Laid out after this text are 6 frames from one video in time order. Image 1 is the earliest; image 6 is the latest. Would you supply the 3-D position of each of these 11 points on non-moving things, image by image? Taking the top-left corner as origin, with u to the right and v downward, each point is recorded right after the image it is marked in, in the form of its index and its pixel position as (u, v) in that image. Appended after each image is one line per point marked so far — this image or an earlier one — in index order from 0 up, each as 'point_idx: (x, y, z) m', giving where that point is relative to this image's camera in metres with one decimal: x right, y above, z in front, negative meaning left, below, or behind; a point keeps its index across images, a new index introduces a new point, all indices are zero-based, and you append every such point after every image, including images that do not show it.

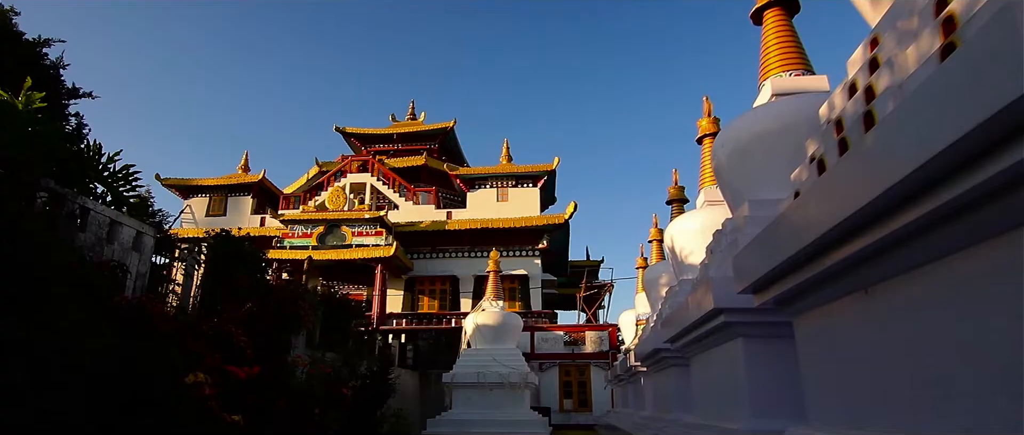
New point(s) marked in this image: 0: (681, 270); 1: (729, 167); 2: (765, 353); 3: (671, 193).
0: (+1.6, -0.5, +5.4) m
1: (+1.3, +0.3, +3.7) m
2: (+1.2, -0.6, +2.8) m
3: (+2.1, +0.3, +7.6) m
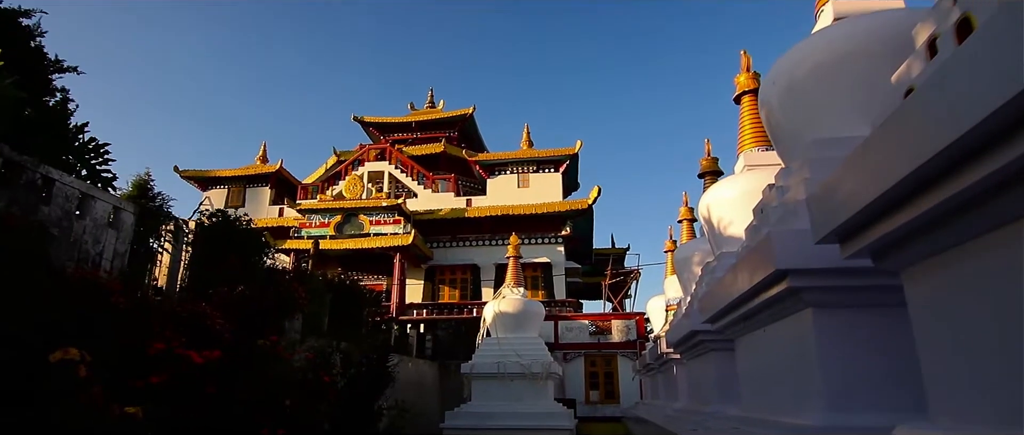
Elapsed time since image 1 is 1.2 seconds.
0: (+1.7, -0.2, +4.8) m
1: (+1.4, +0.6, +3.0) m
2: (+1.2, -0.4, +2.2) m
3: (+2.3, +0.6, +7.0) m
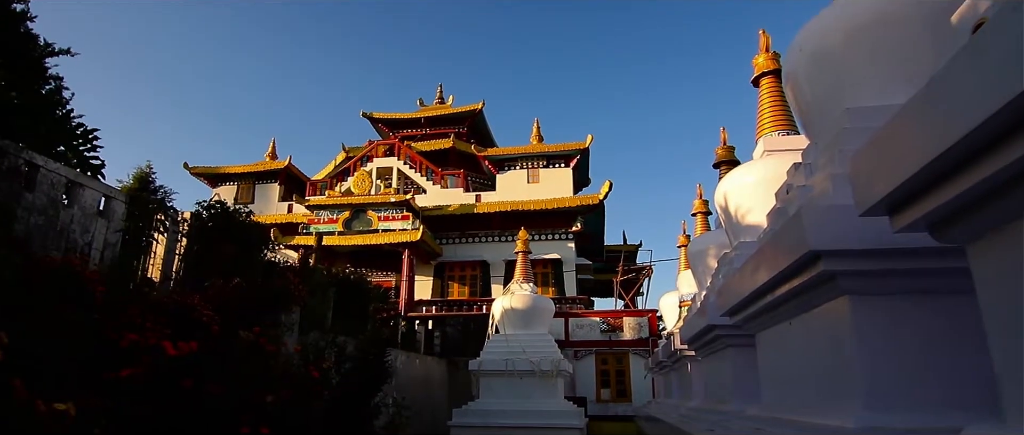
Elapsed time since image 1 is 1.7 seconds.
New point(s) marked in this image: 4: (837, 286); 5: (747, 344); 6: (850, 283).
0: (+1.7, -0.1, +4.5) m
1: (+1.4, +0.6, +2.8) m
2: (+1.2, -0.3, +1.9) m
3: (+2.3, +0.7, +6.7) m
4: (+1.1, -0.2, +2.0) m
5: (+1.4, -0.8, +3.6) m
6: (+1.1, -0.2, +2.0) m
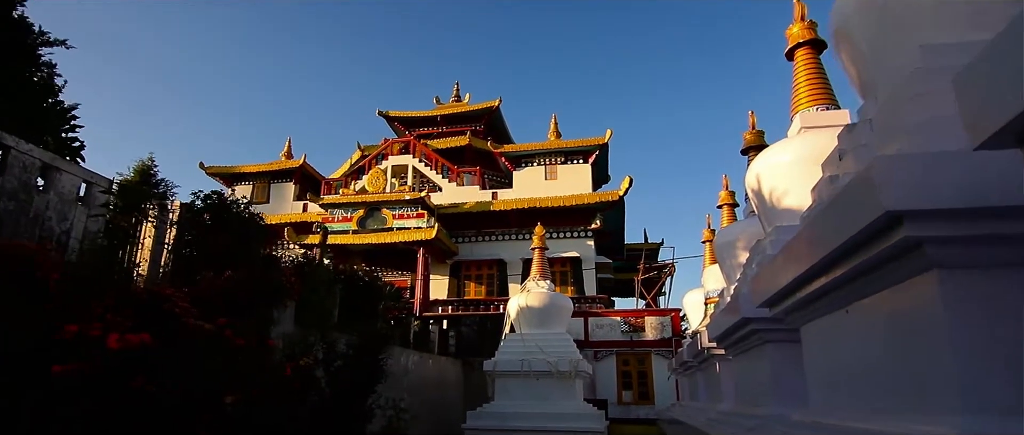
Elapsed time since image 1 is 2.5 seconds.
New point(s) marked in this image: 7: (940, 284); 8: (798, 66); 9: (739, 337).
0: (+1.8, 0.0, +4.1) m
1: (+1.4, +0.8, +2.4) m
2: (+1.2, -0.2, +1.5) m
3: (+2.5, +0.8, +6.2) m
4: (+1.1, -0.1, +1.6) m
5: (+1.5, -0.6, +3.2) m
6: (+1.1, -0.1, +1.6) m
7: (+1.1, -0.2, +1.6) m
8: (+2.2, +1.1, +4.5) m
9: (+1.5, -0.8, +3.8) m
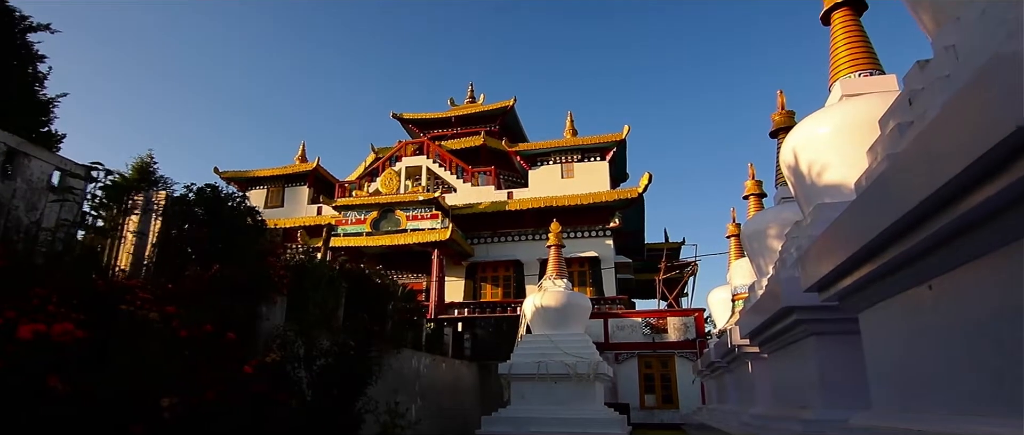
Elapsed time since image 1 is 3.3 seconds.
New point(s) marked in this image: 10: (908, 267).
0: (+1.8, +0.1, +3.6) m
1: (+1.4, +0.9, +1.9) m
2: (+1.2, -0.1, +1.1) m
3: (+2.6, +1.0, +5.8) m
4: (+1.1, 0.0, +1.2) m
5: (+1.5, -0.5, +2.7) m
6: (+1.1, 0.0, +1.1) m
7: (+1.1, 0.0, +1.1) m
8: (+2.2, +1.3, +4.0) m
9: (+1.5, -0.7, +3.4) m
10: (+1.3, -0.2, +2.0) m
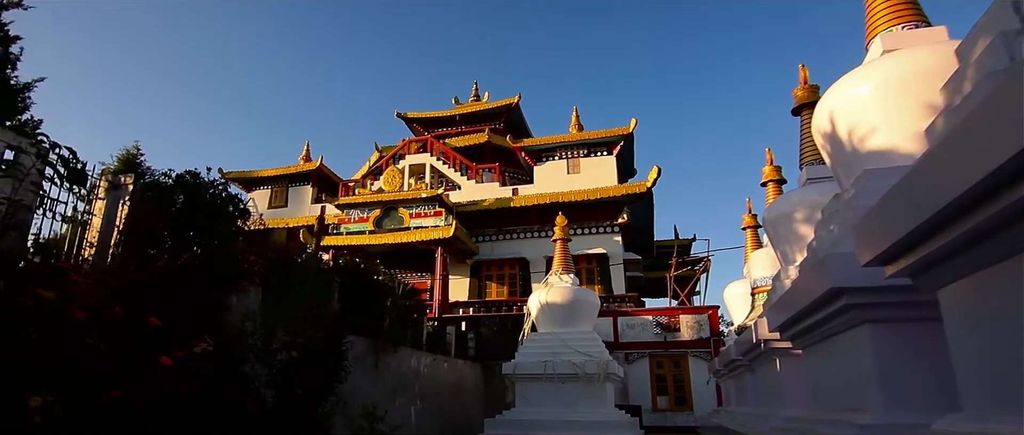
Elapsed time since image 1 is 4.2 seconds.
0: (+1.8, +0.3, +3.2) m
1: (+1.4, +1.0, +1.5) m
2: (+1.1, +0.1, +0.7) m
3: (+2.6, +1.1, +5.3) m
4: (+1.0, +0.2, +0.7) m
5: (+1.5, -0.4, +2.3) m
6: (+1.0, +0.2, +0.7) m
7: (+1.1, +0.1, +0.7) m
8: (+2.2, +1.4, +3.6) m
9: (+1.5, -0.5, +2.9) m
10: (+1.3, 0.0, +1.6) m
